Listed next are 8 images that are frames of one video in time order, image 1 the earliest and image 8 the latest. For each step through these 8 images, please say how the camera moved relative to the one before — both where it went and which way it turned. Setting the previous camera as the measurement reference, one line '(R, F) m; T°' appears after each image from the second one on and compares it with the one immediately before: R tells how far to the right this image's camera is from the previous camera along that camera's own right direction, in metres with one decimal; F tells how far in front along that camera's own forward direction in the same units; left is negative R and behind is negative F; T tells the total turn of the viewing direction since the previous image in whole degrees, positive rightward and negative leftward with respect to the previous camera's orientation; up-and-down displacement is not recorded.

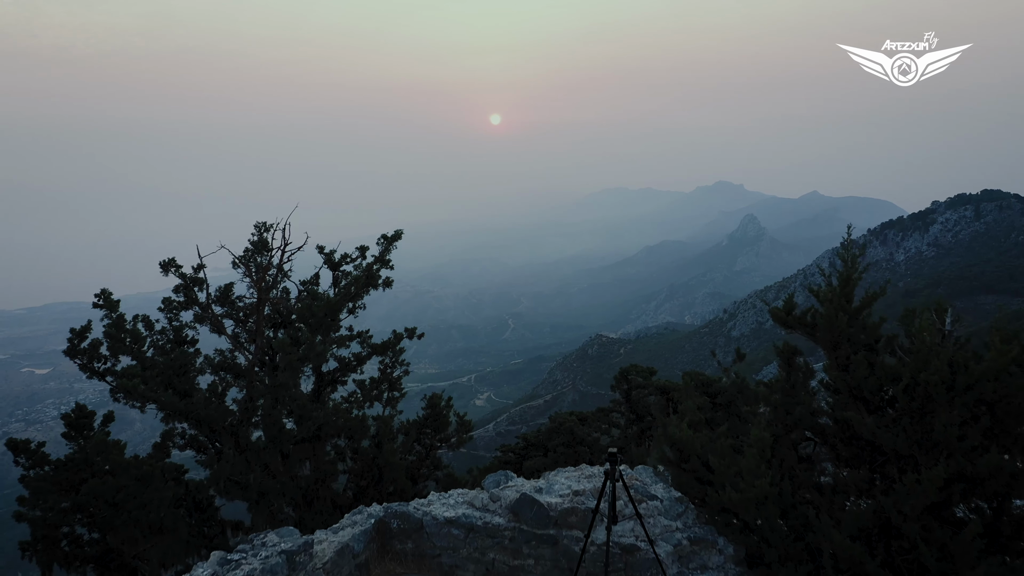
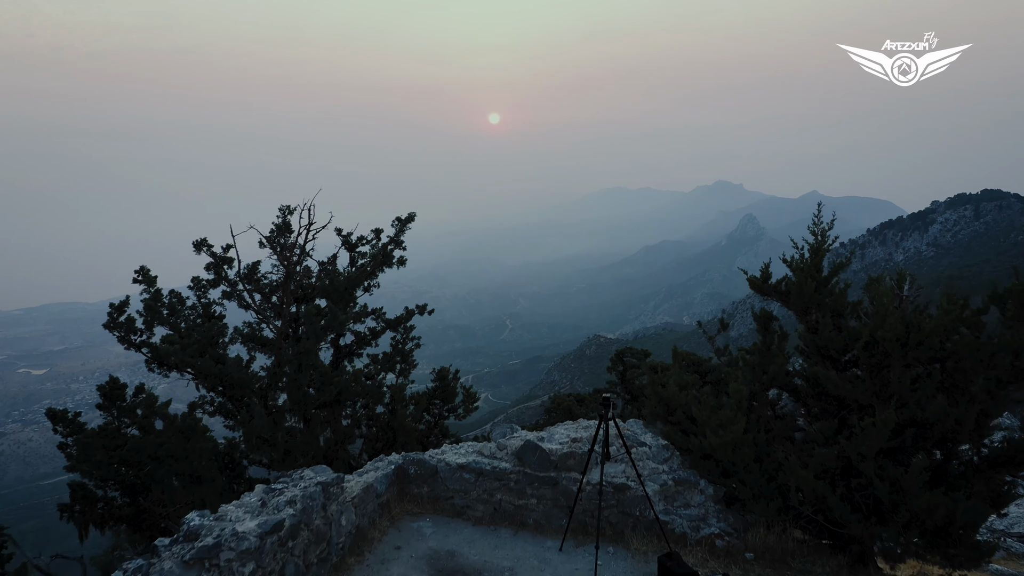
(-0.9, +3.0) m; 0°
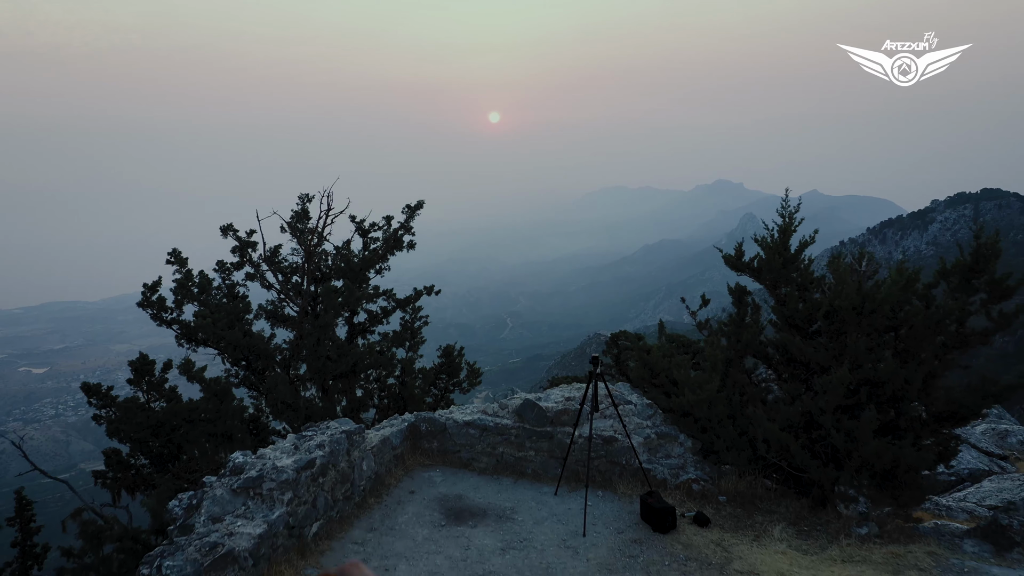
(0.0, -1.2) m; 0°
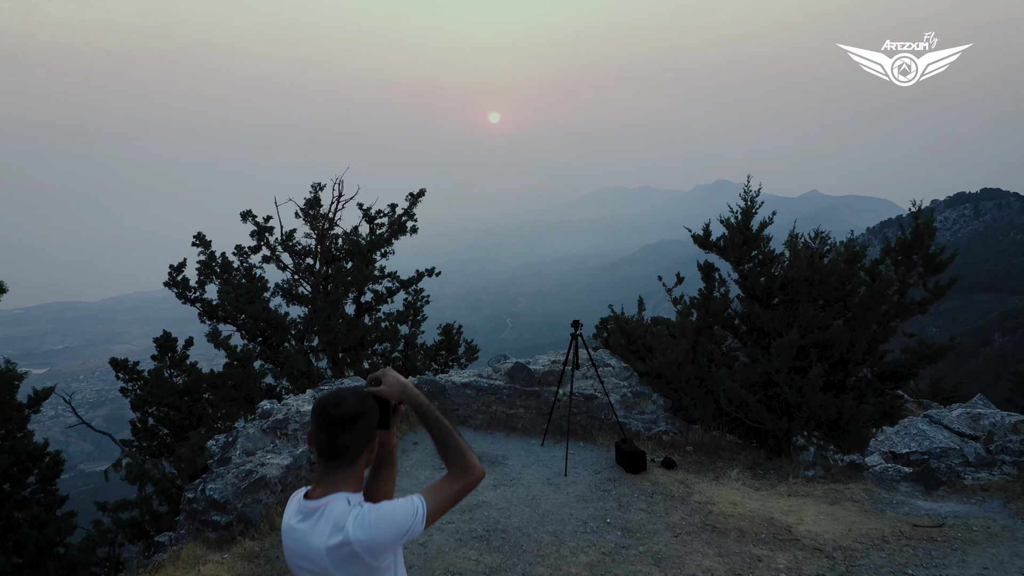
(+0.2, -1.3) m; 0°
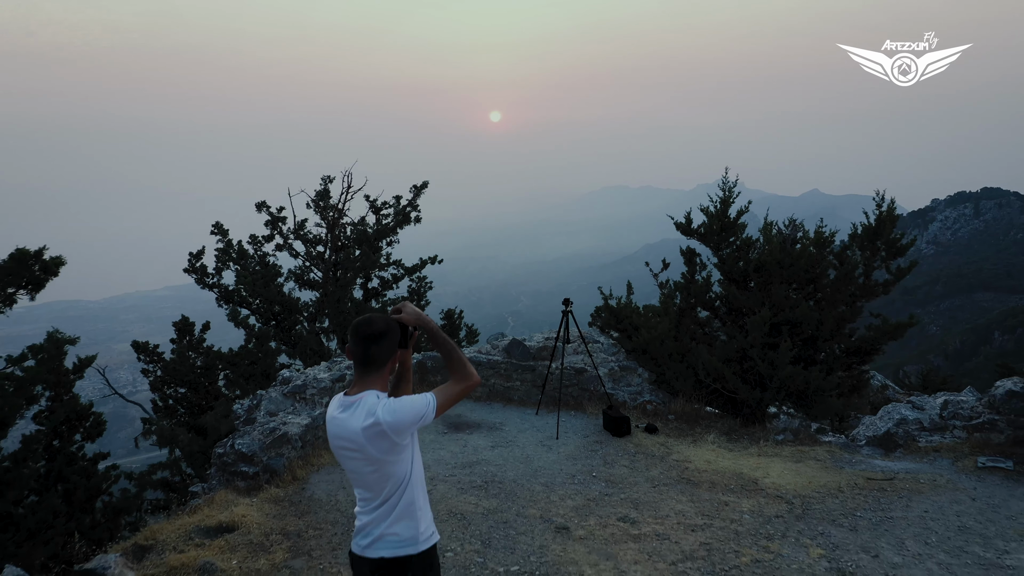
(+0.1, -1.0) m; 0°
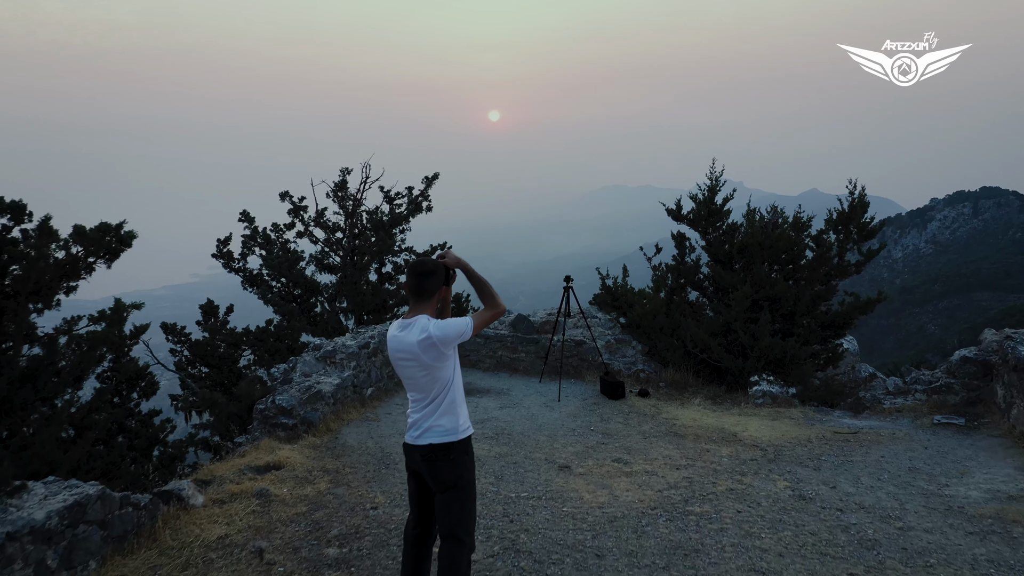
(-0.2, -1.3) m; 0°
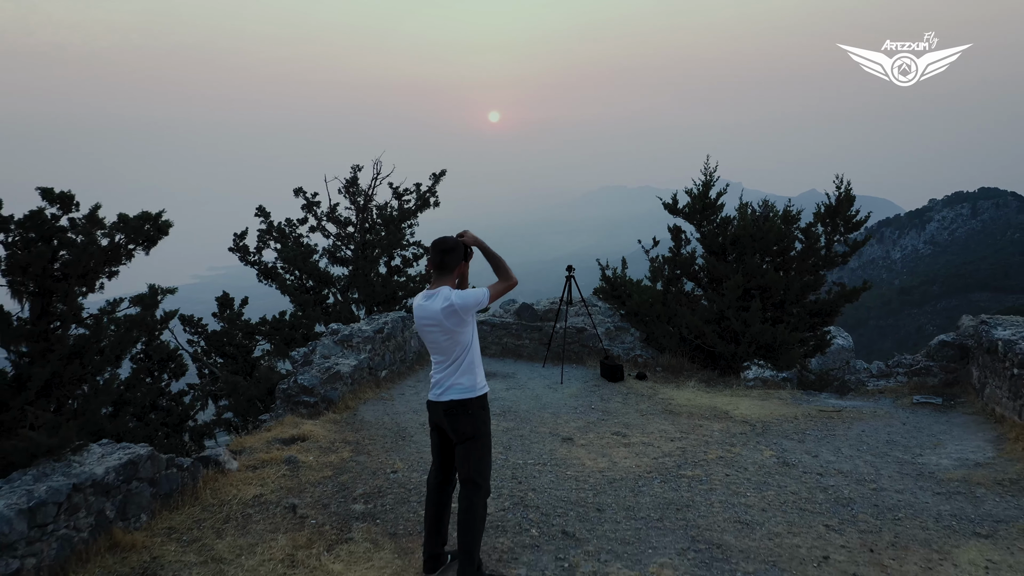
(-0.2, -0.8) m; 0°
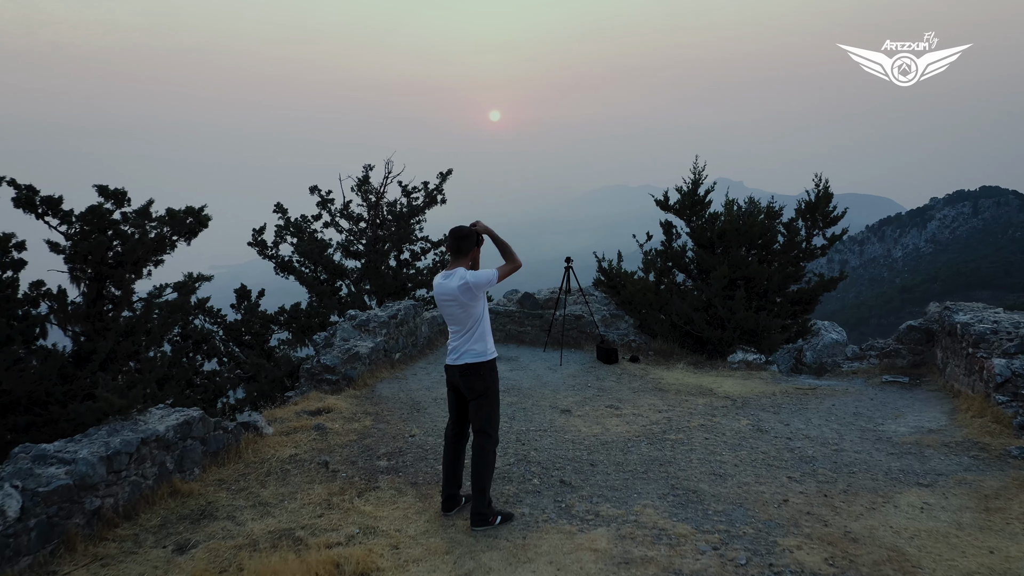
(-0.1, -1.2) m; 0°
